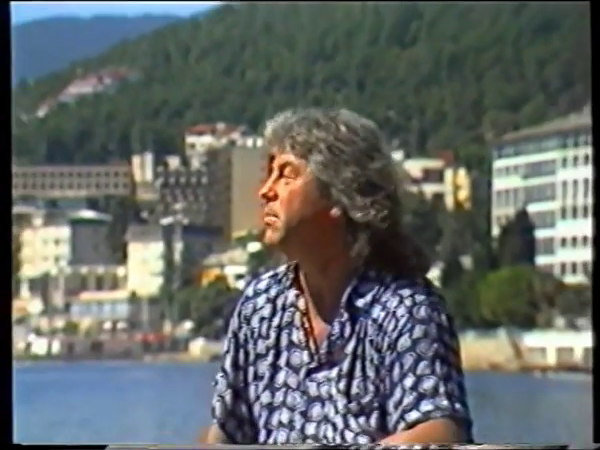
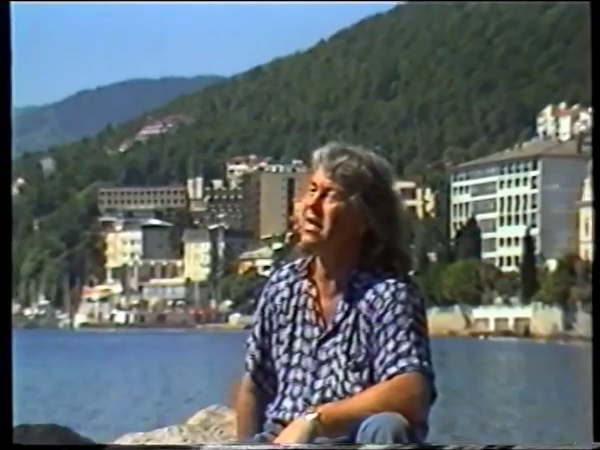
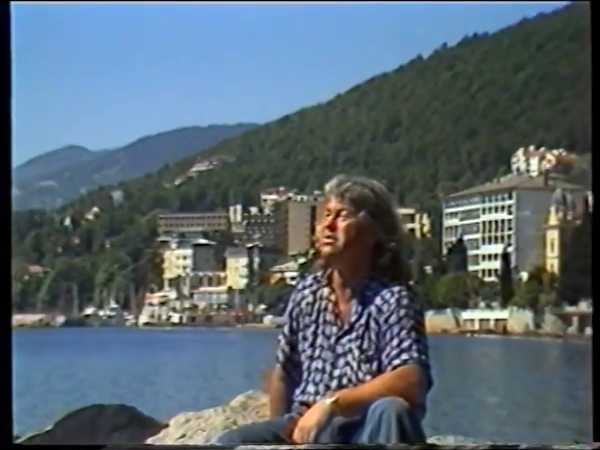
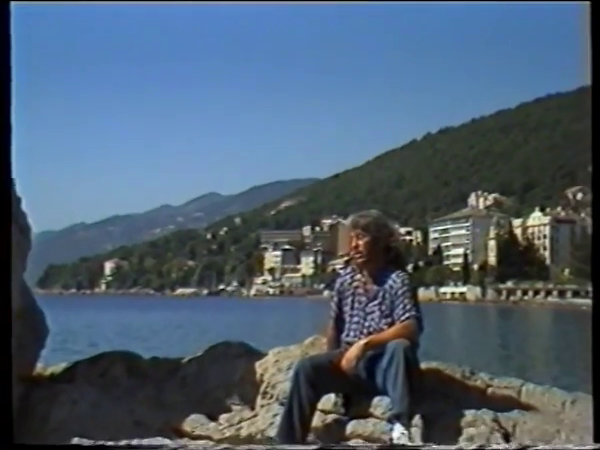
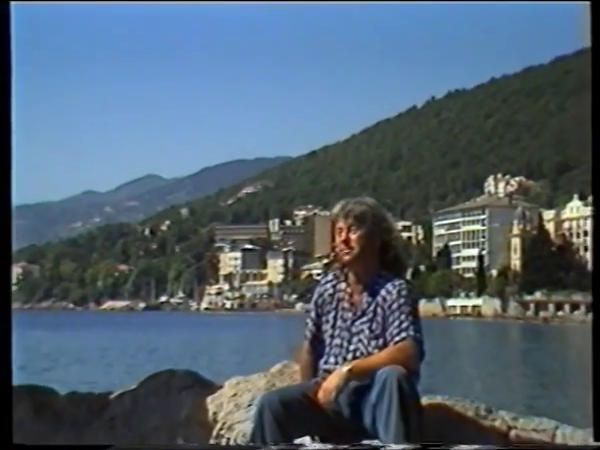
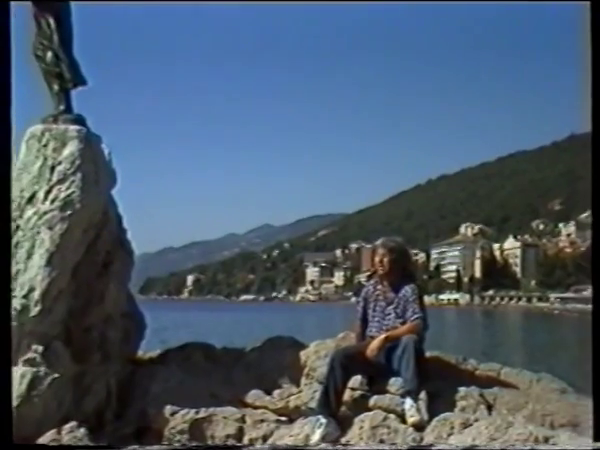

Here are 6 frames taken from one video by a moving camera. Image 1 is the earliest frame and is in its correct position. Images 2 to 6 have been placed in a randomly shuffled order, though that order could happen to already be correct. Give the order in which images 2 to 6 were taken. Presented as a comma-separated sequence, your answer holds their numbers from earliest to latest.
2, 3, 5, 4, 6
